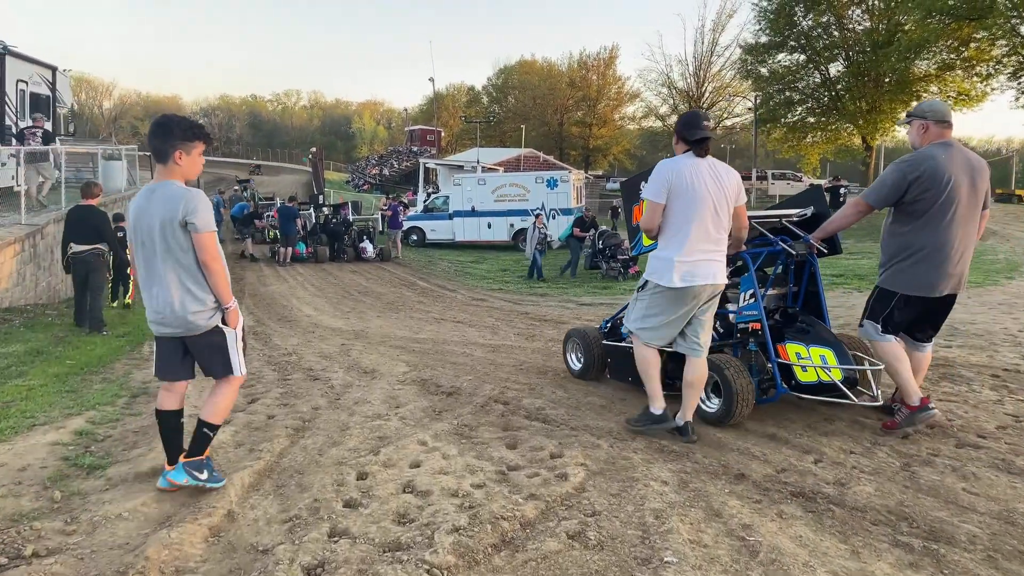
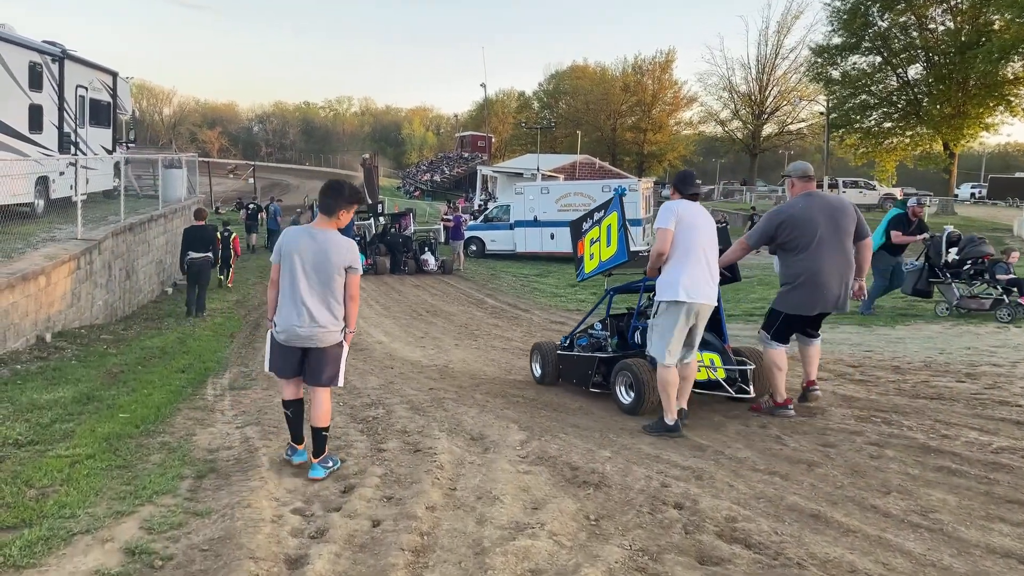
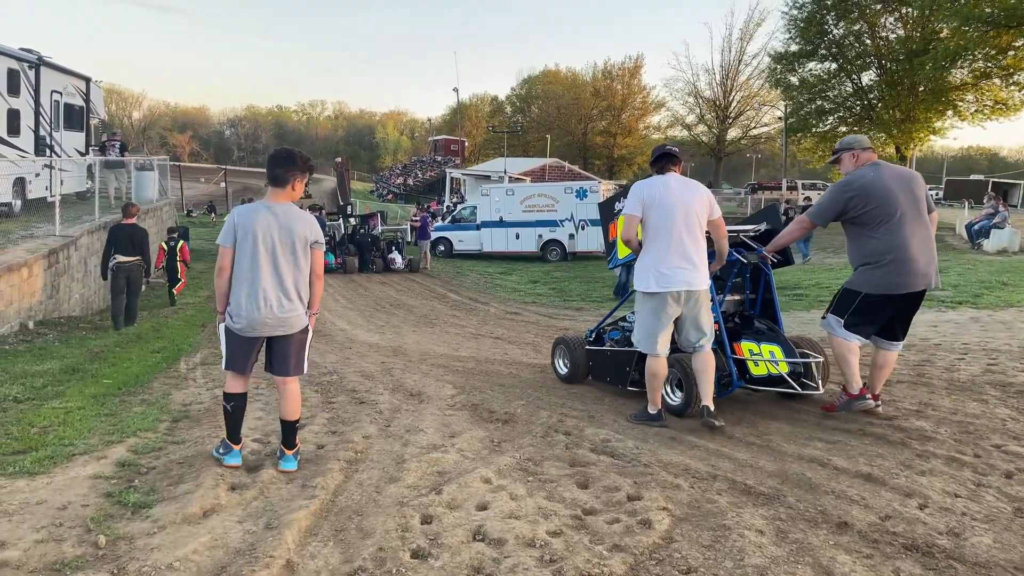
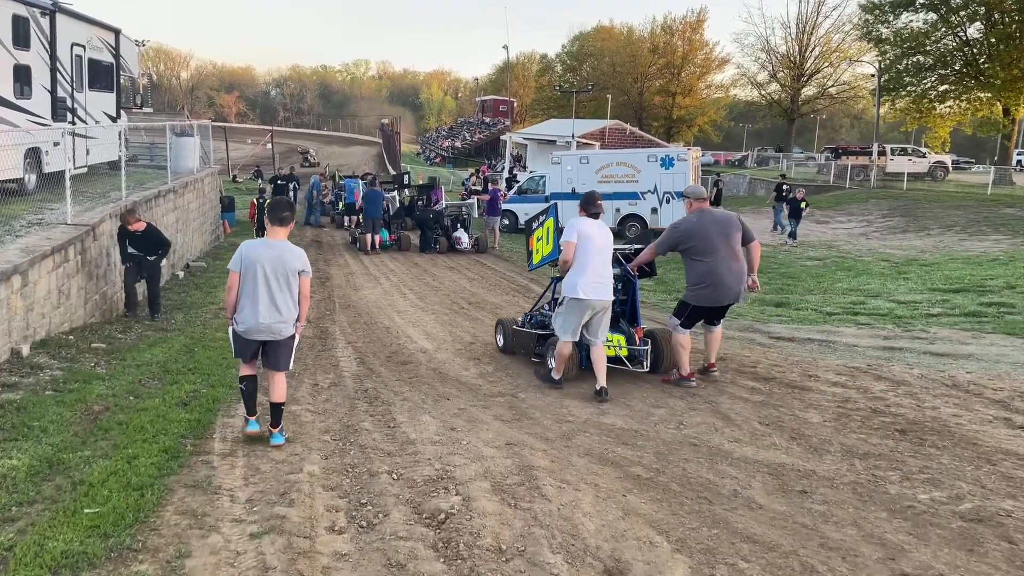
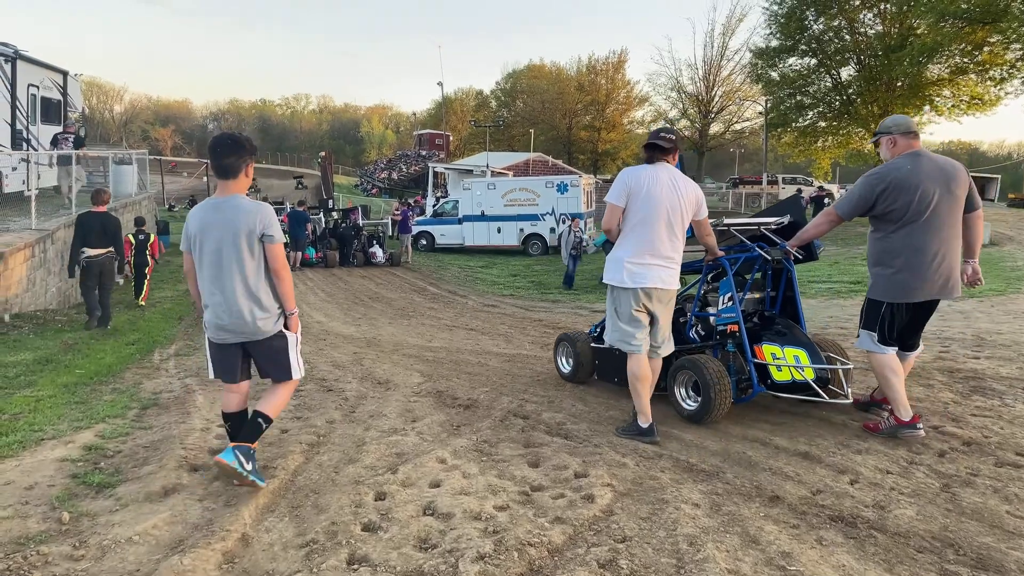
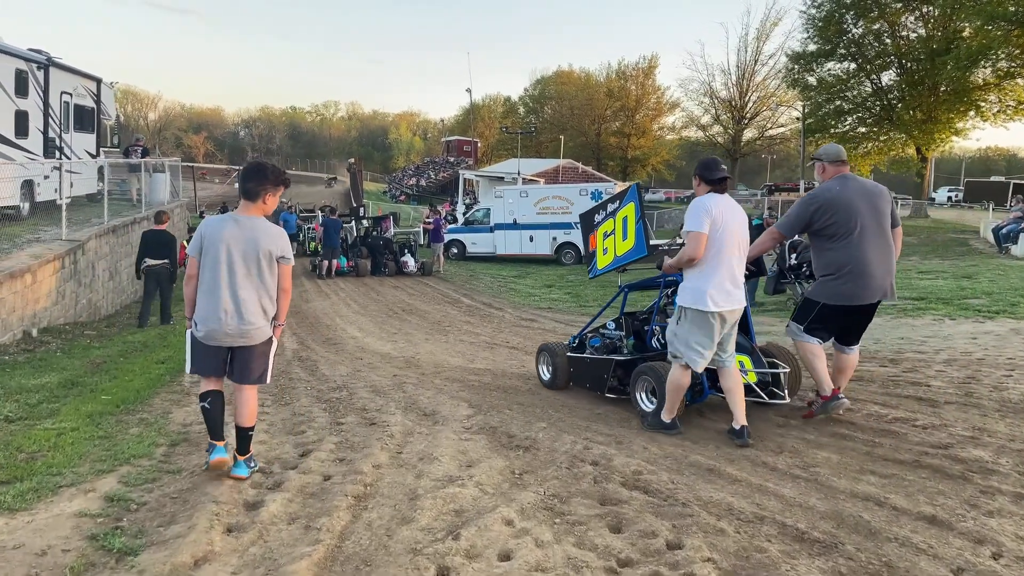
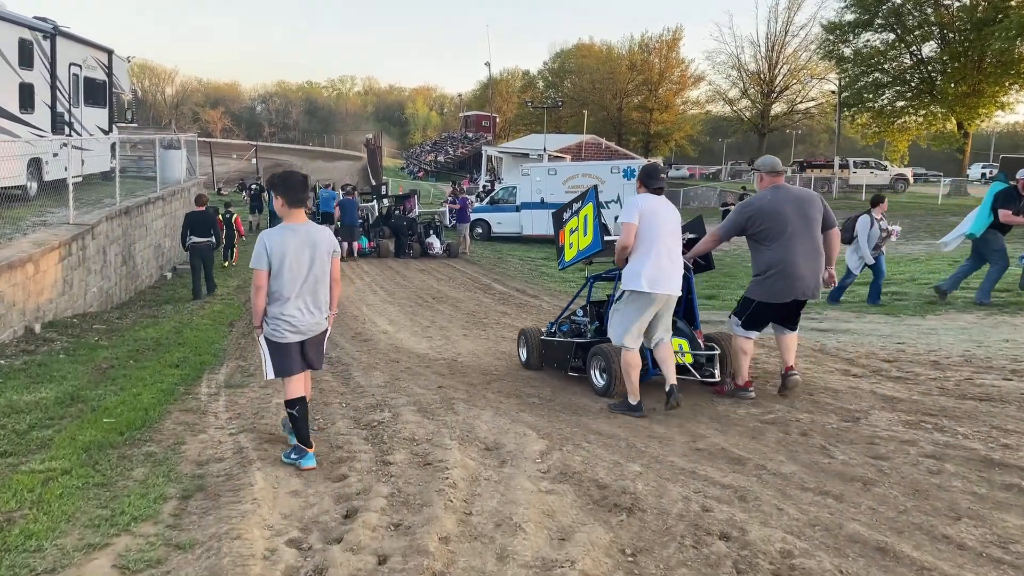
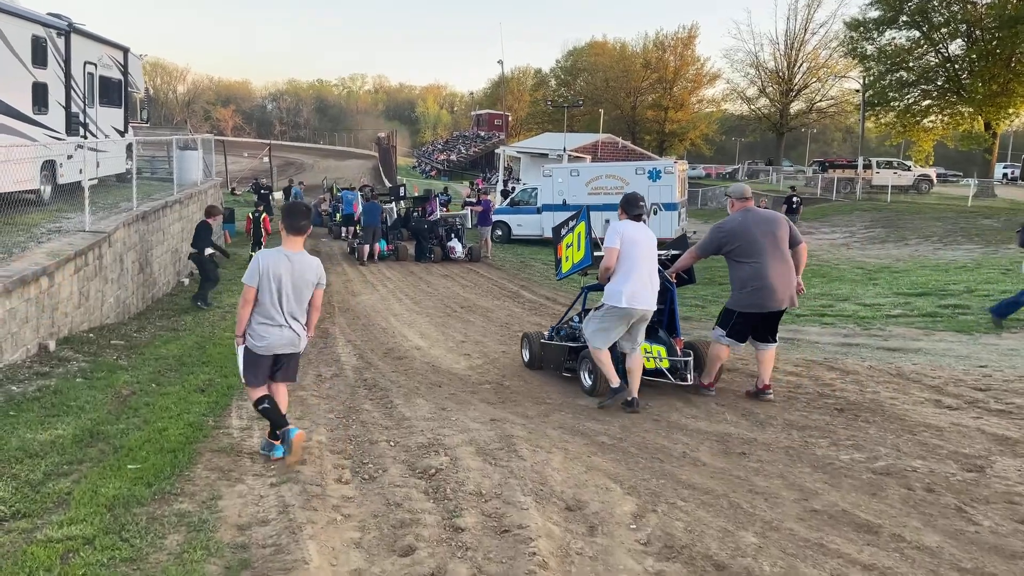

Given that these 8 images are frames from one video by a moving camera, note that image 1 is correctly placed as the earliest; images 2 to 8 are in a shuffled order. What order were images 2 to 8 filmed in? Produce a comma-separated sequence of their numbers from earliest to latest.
5, 3, 6, 2, 7, 8, 4
